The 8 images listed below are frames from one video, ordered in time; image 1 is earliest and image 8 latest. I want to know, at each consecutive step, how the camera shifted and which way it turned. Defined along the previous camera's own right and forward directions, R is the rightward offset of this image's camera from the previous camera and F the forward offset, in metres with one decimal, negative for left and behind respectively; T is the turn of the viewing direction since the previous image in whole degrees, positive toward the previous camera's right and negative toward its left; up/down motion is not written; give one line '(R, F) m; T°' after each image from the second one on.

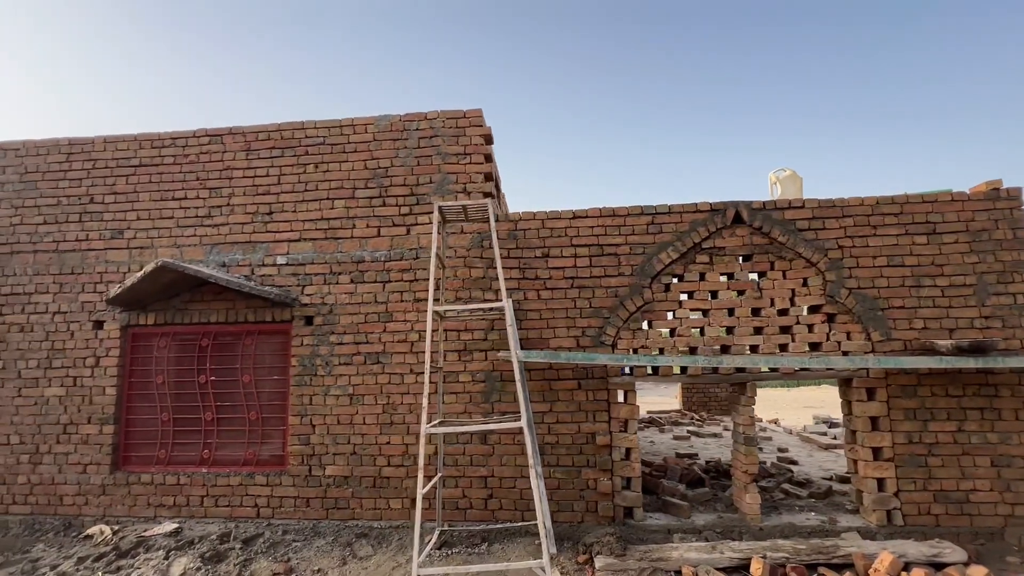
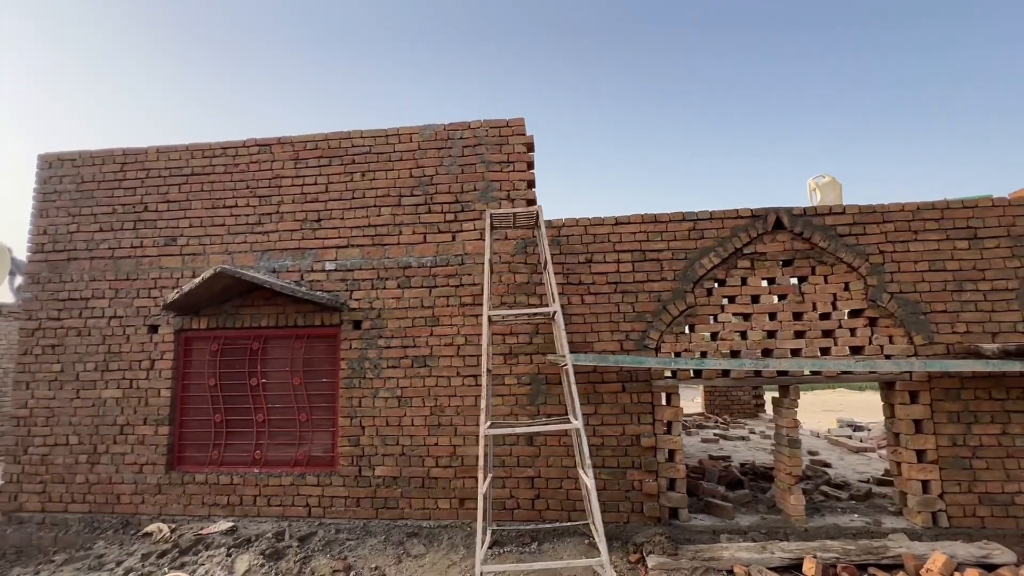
(-0.4, -0.1) m; -1°
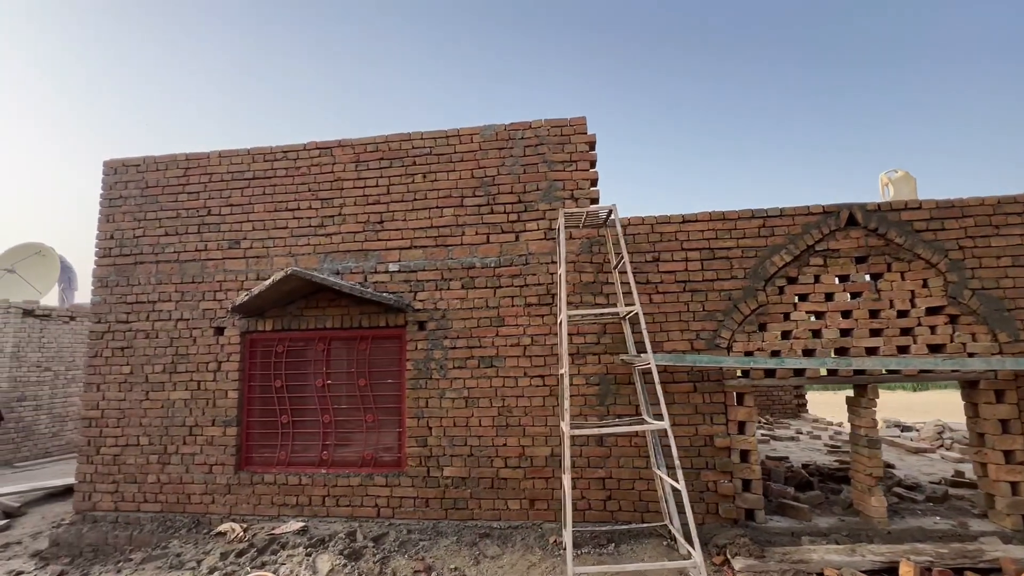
(-0.5, 0.0) m; -1°
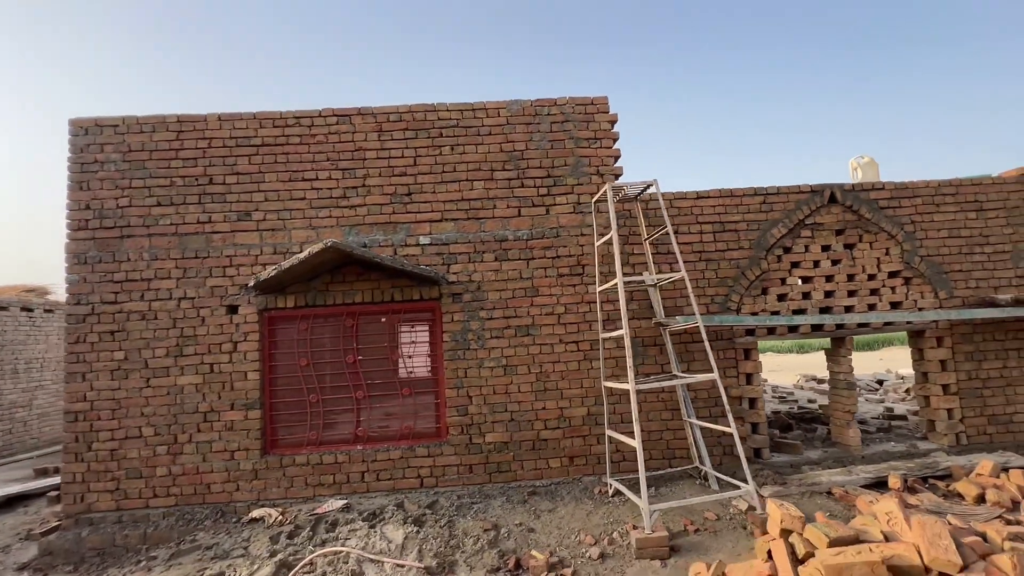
(-1.2, -0.1) m; +10°
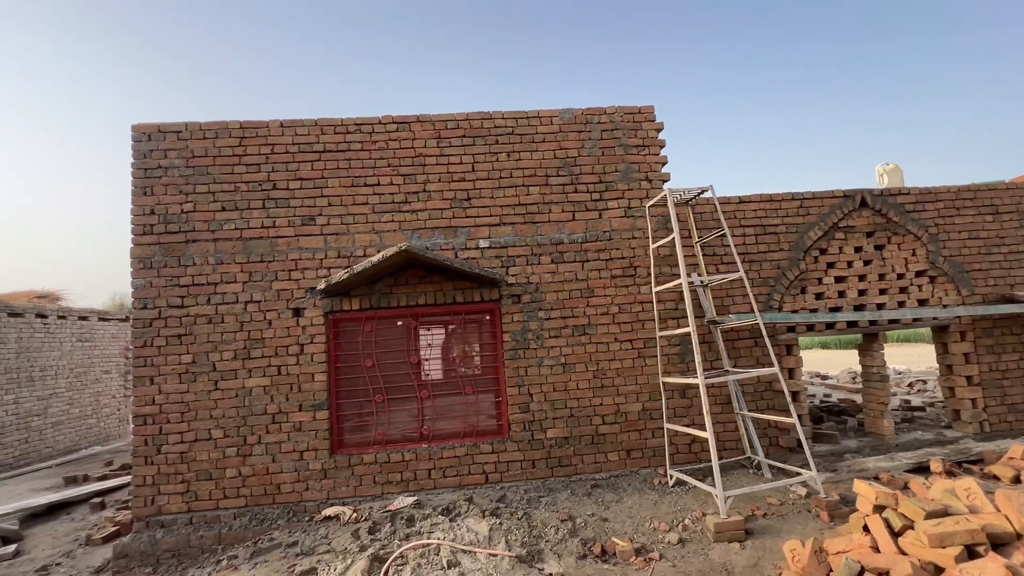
(-0.8, -0.2) m; +2°
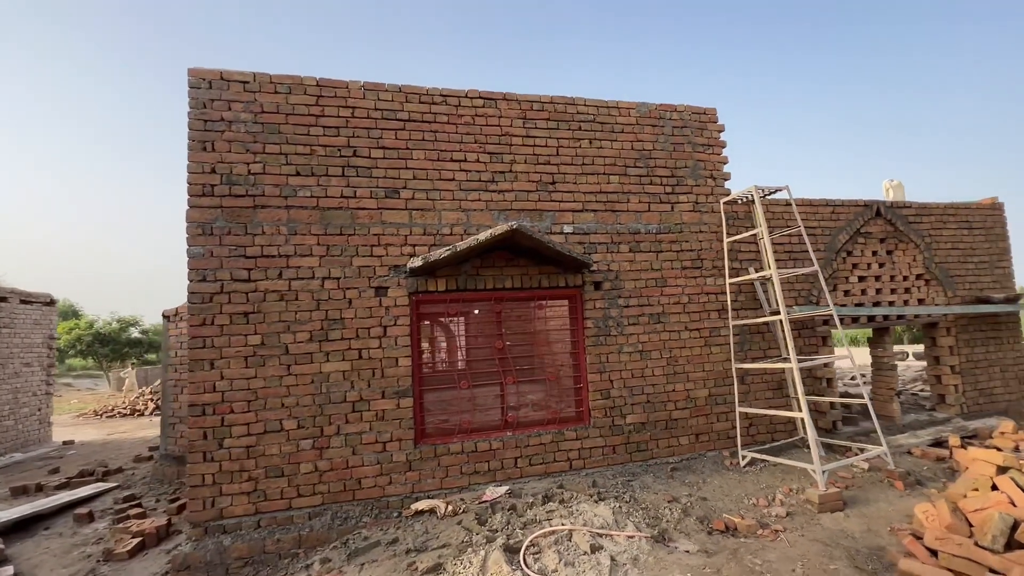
(-1.8, +0.2) m; +10°
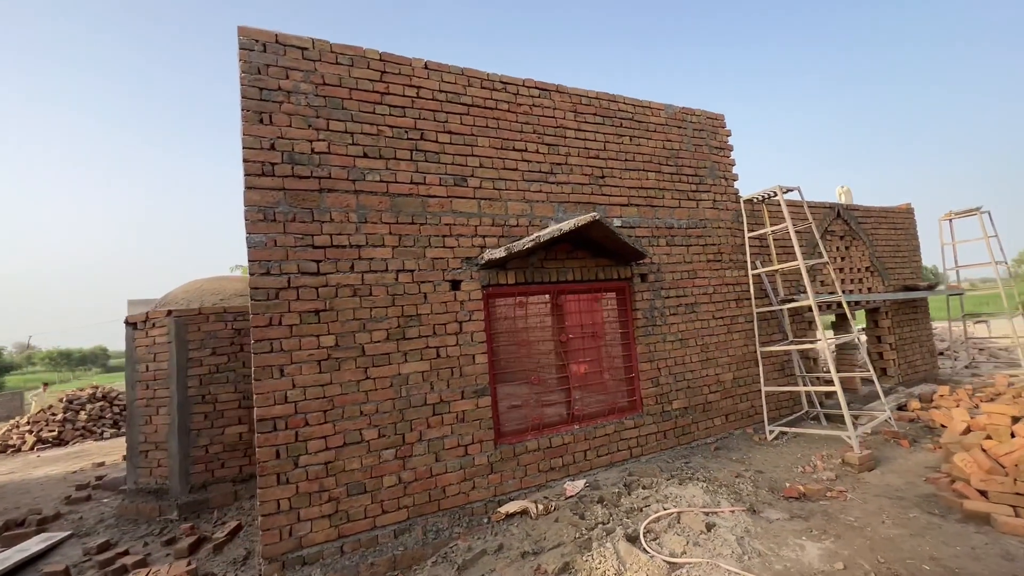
(-1.7, +0.3) m; +12°
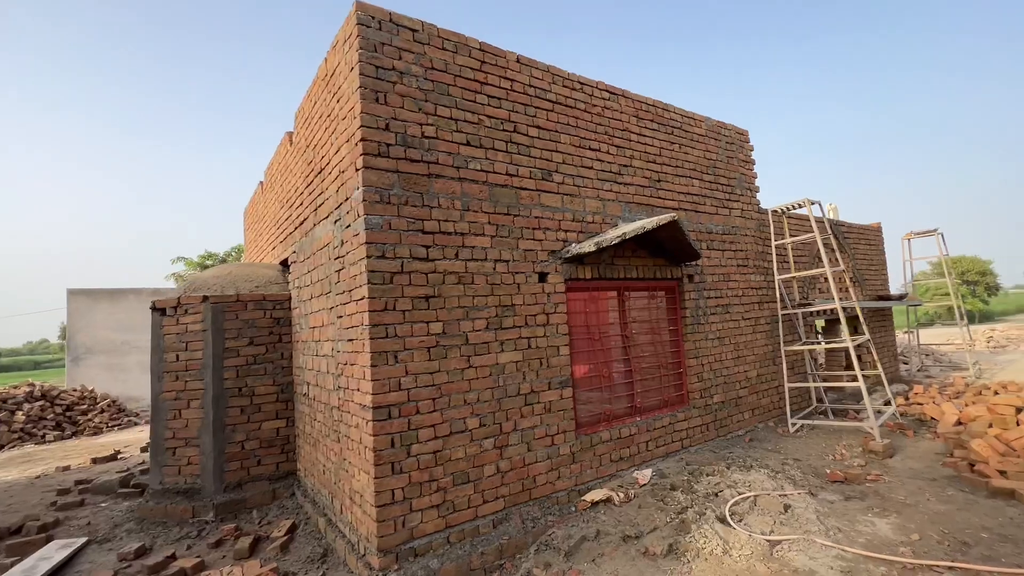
(-1.3, 0.0) m; +7°
